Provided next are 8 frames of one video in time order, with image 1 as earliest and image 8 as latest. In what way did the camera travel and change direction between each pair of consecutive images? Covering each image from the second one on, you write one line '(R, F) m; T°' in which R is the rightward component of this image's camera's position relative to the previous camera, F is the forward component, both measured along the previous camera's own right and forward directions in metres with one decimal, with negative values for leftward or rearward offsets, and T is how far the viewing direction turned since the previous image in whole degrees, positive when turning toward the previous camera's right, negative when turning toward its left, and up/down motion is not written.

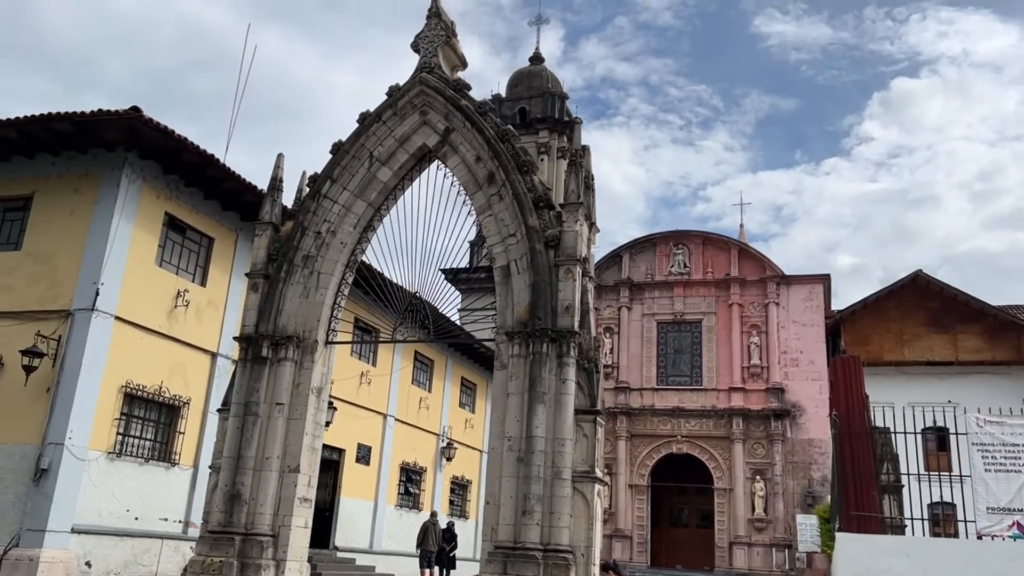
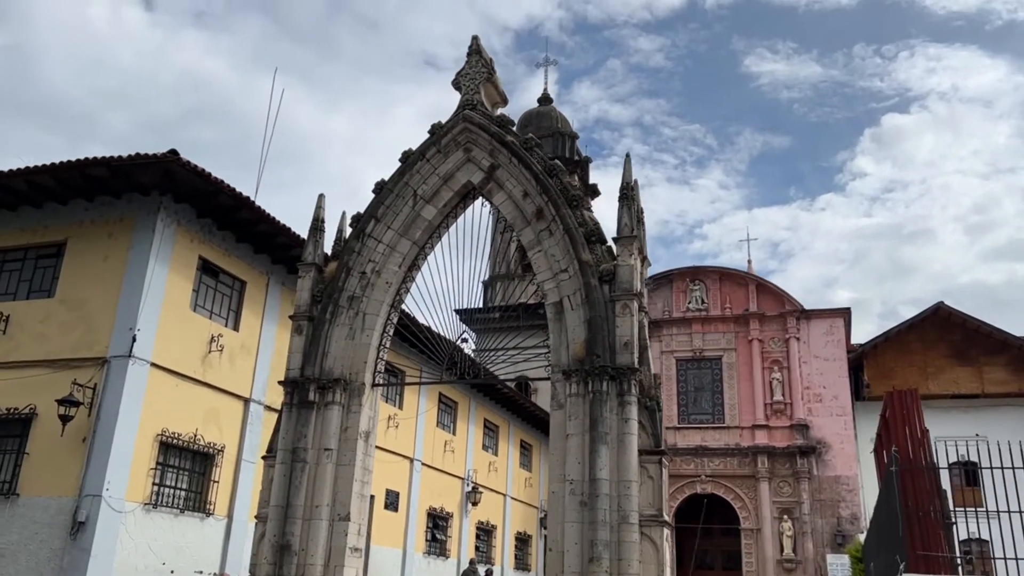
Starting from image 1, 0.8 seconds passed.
(-0.7, +0.2) m; 0°
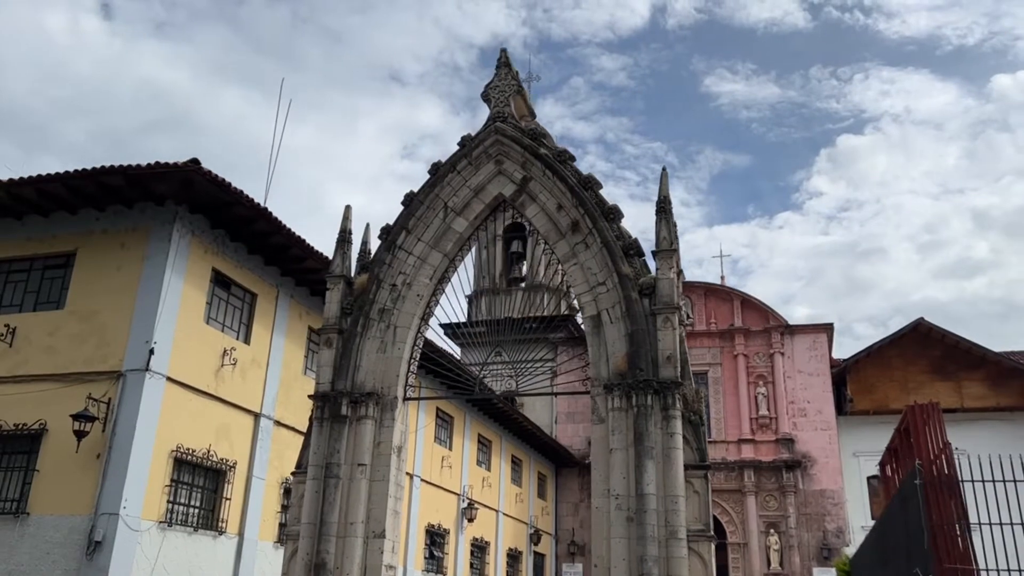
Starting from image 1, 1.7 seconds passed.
(-0.9, +0.1) m; +2°
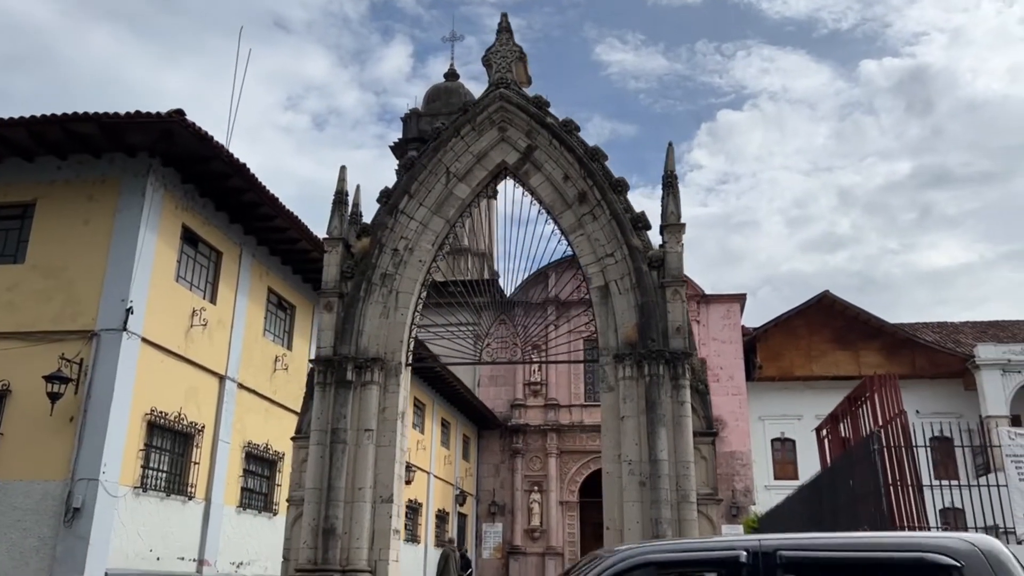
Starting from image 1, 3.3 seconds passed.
(-1.5, 0.0) m; +7°
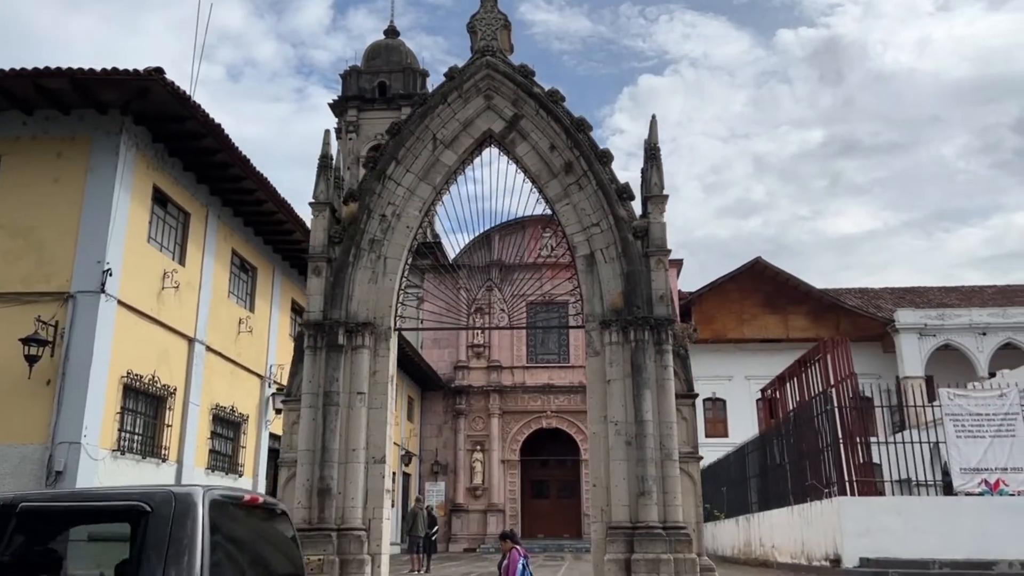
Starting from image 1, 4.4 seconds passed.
(-0.8, -0.2) m; +5°
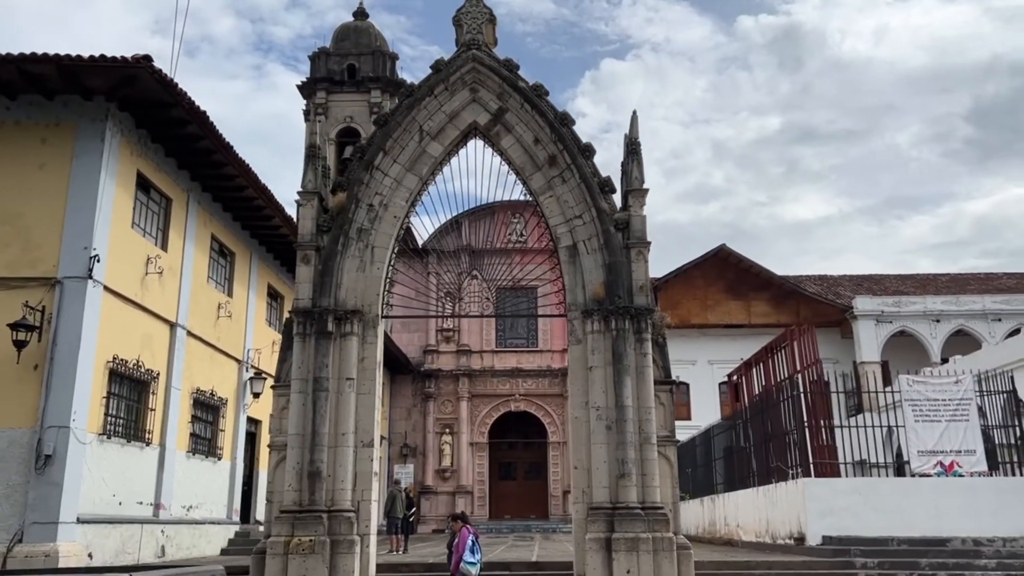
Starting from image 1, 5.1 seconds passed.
(-0.3, -0.3) m; +3°
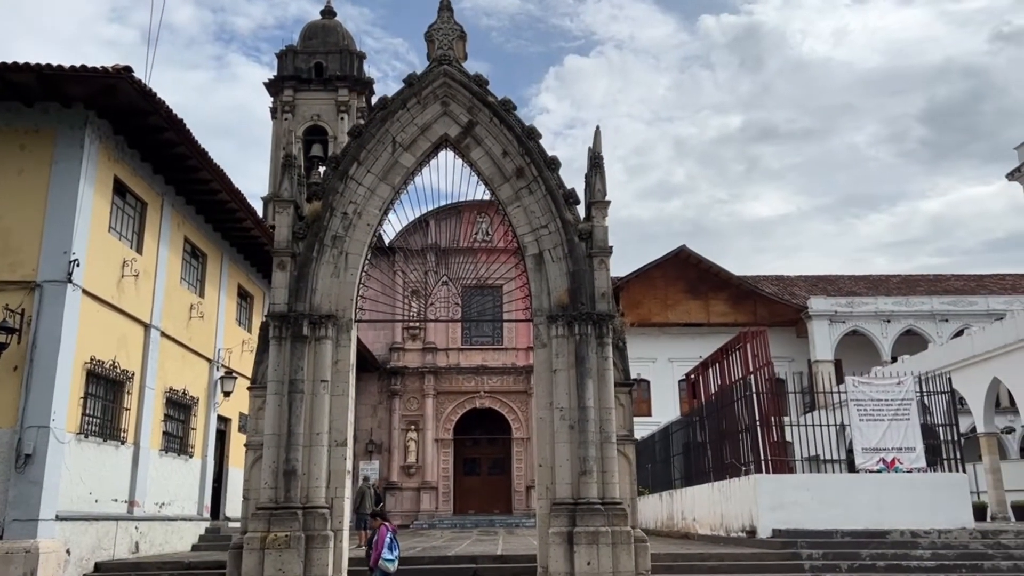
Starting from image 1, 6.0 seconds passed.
(-0.1, -0.6) m; +2°
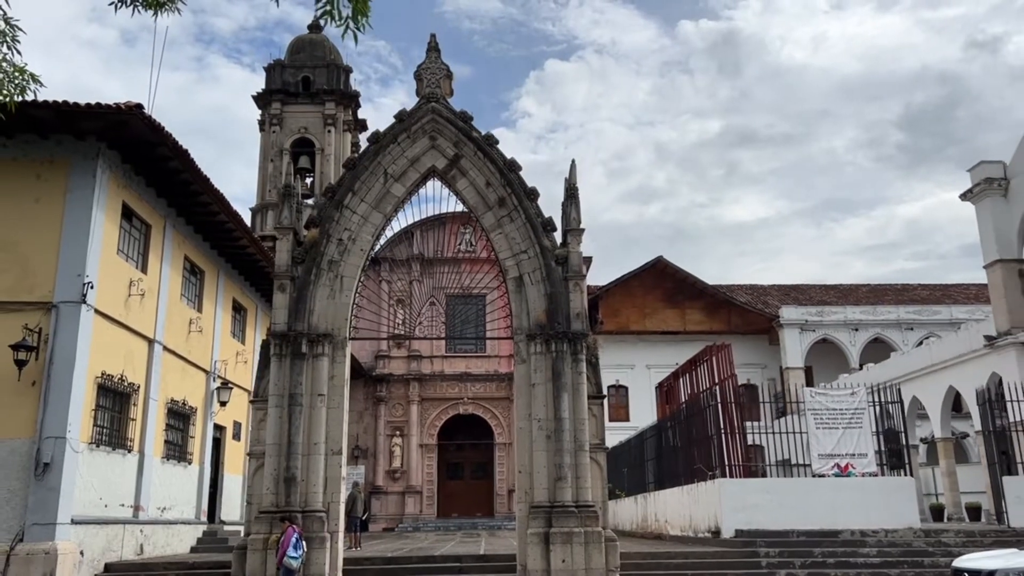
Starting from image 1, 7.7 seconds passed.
(0.0, -1.1) m; +1°
